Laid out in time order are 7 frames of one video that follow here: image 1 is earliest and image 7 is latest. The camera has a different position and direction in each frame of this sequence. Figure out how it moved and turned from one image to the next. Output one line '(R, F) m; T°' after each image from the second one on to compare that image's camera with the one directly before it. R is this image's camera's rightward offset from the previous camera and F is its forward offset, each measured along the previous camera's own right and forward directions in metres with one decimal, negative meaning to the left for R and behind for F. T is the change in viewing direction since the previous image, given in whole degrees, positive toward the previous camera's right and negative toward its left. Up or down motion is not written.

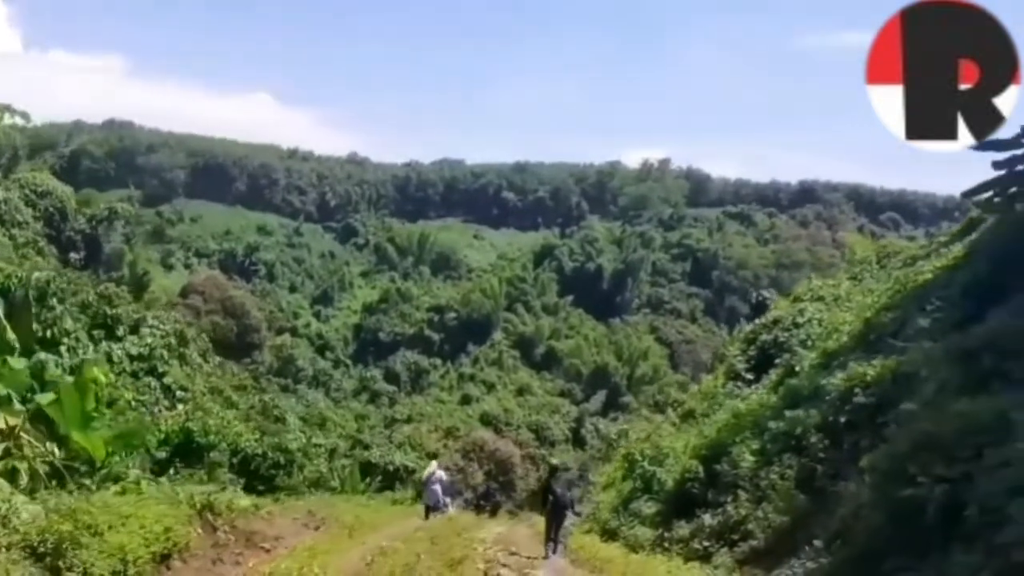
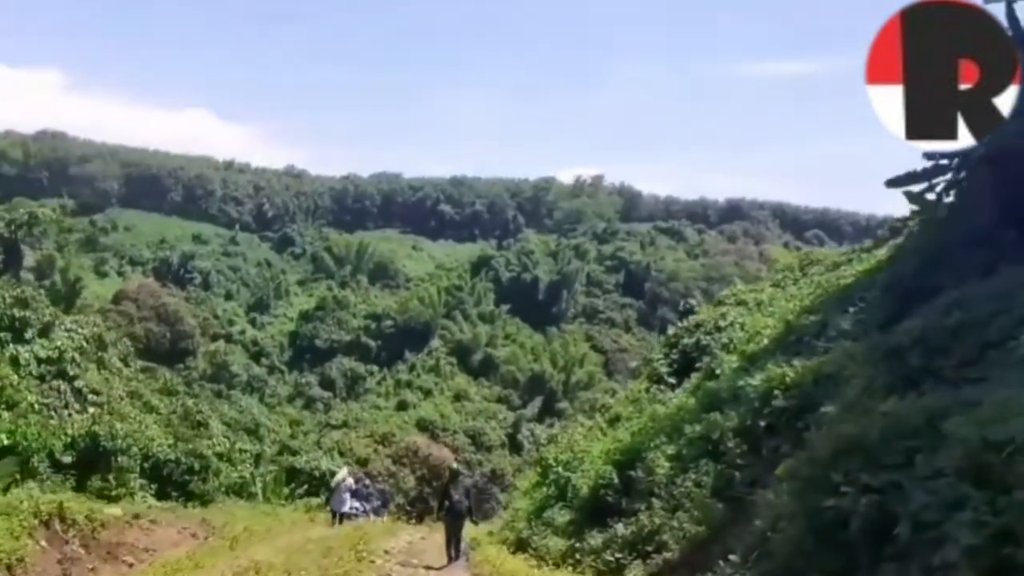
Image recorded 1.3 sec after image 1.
(+0.3, +0.7) m; +3°
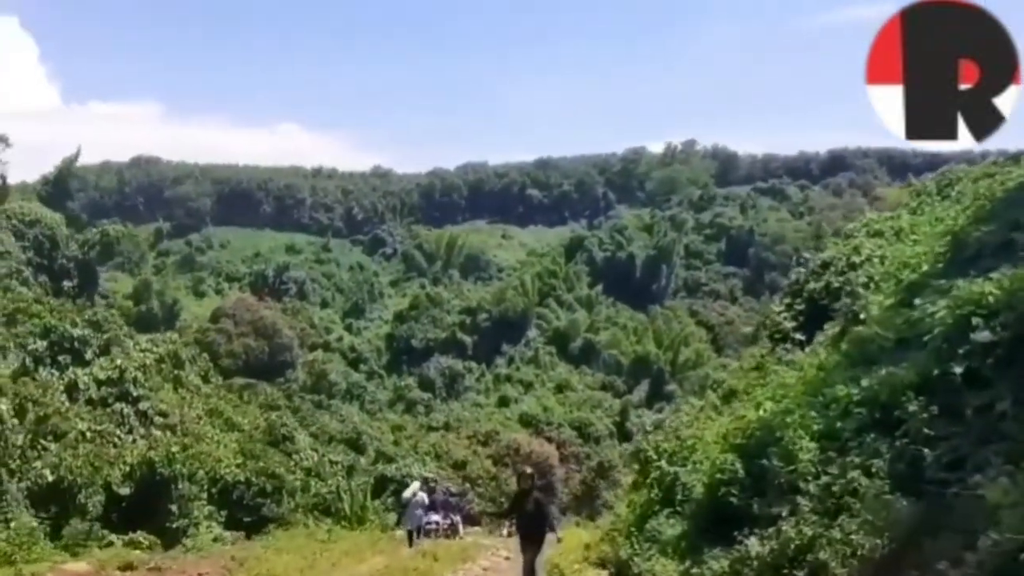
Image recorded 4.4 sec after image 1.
(+0.2, +2.9) m; -5°
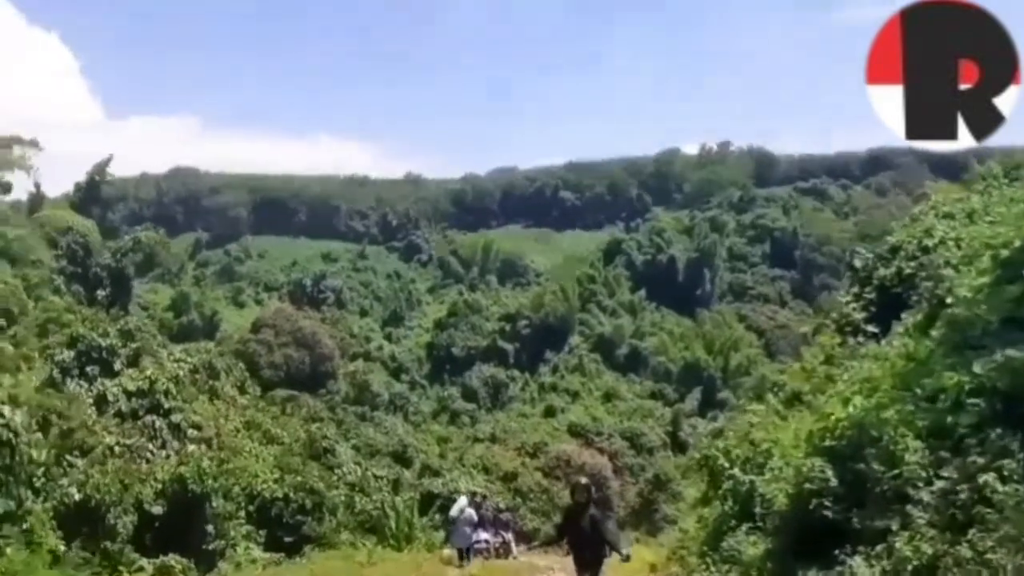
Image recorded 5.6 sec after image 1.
(-0.1, +0.9) m; -2°
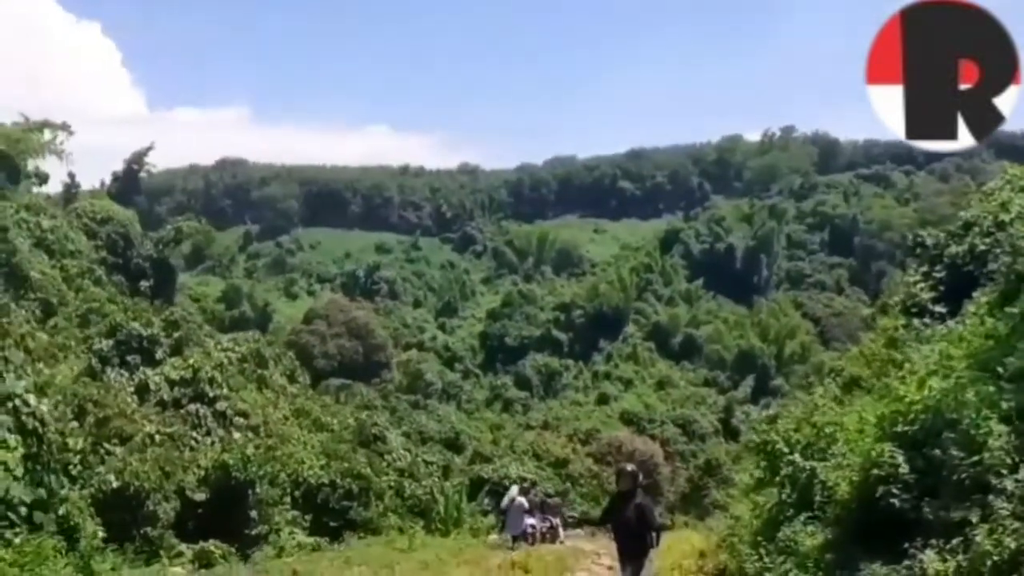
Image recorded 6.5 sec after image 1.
(+0.1, +0.5) m; -3°
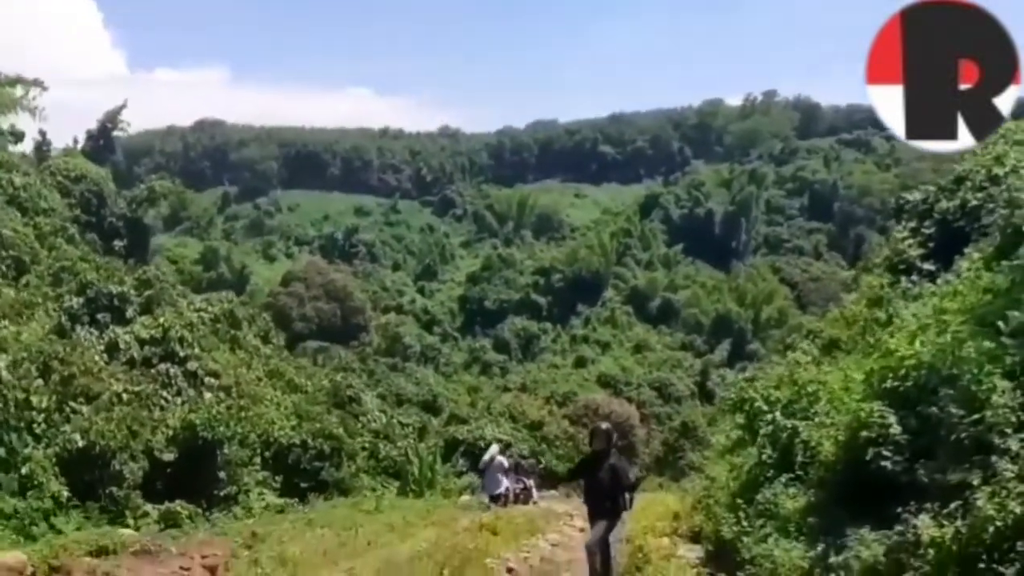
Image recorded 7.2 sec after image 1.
(+0.1, +0.5) m; +1°
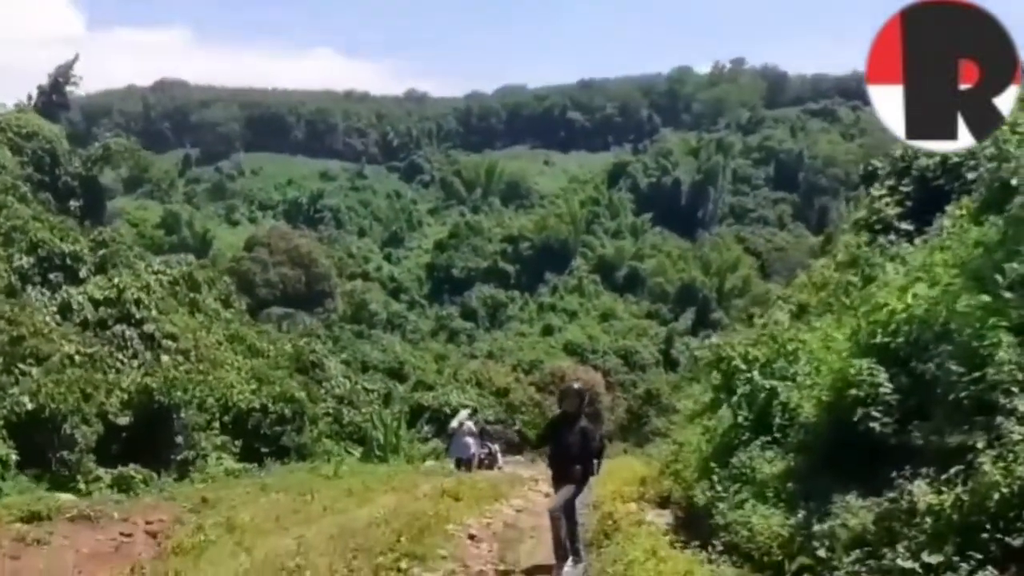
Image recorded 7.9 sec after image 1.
(0.0, +0.5) m; +2°
